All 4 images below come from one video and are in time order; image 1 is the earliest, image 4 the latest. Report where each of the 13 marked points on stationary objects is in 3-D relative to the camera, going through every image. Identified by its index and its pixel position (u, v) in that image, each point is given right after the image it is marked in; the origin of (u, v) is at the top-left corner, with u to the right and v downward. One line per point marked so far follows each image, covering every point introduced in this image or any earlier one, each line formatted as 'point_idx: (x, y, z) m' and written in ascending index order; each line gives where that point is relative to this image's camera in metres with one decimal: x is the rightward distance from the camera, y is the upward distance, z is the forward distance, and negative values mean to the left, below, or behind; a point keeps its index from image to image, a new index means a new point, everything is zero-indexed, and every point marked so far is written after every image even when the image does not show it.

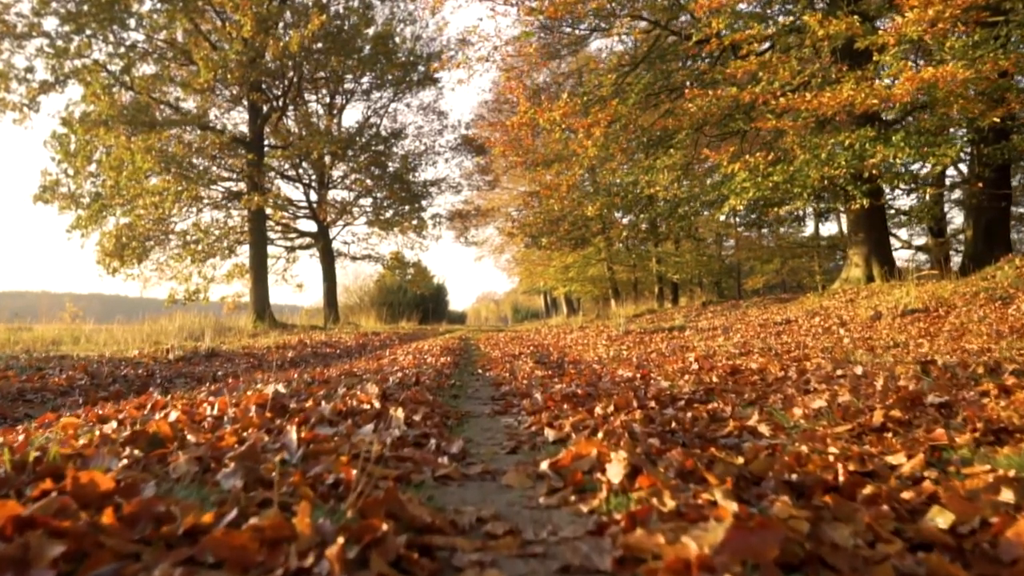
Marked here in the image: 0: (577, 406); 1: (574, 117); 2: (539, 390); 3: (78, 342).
0: (+0.4, -0.6, +4.2) m
1: (+1.0, +2.8, +13.5) m
2: (+0.2, -0.7, +5.2) m
3: (-8.0, -1.0, +14.7) m
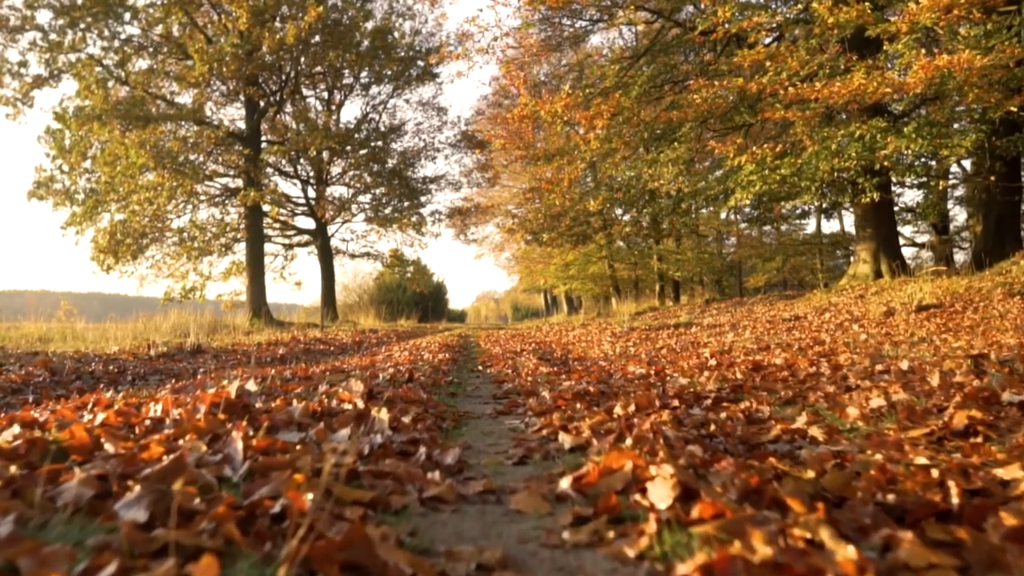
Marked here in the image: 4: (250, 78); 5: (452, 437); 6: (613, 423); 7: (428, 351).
0: (+0.4, -0.6, +3.7) m
1: (+1.0, +2.9, +12.9) m
2: (+0.2, -0.6, +4.6) m
3: (-8.0, -0.9, +14.2) m
4: (-6.2, +5.0, +18.8) m
5: (-0.2, -0.6, +3.0) m
6: (+0.4, -0.5, +3.0) m
7: (-1.1, -0.8, +10.0) m
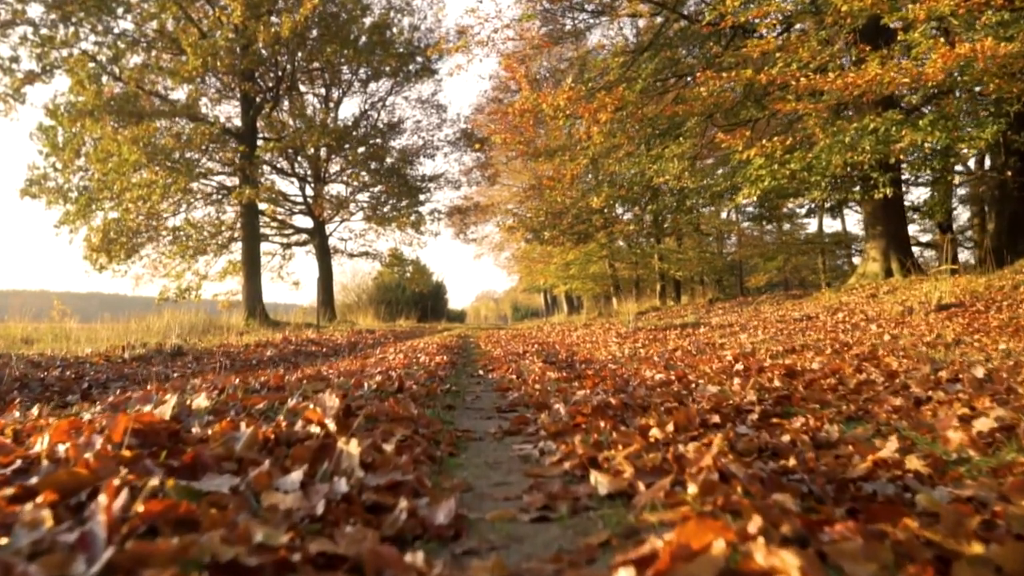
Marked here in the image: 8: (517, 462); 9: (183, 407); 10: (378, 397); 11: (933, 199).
0: (+0.4, -0.5, +3.0) m
1: (+1.1, +2.9, +12.3) m
2: (+0.3, -0.6, +4.0) m
3: (-7.9, -0.9, +13.5) m
4: (-6.2, +5.0, +18.1) m
5: (-0.2, -0.6, +2.4) m
6: (+0.4, -0.5, +2.3) m
7: (-1.0, -0.8, +9.4) m
8: (0.0, -0.6, +2.6) m
9: (-1.2, -0.4, +2.8) m
10: (-0.6, -0.5, +3.6) m
11: (+9.8, +2.1, +18.0) m
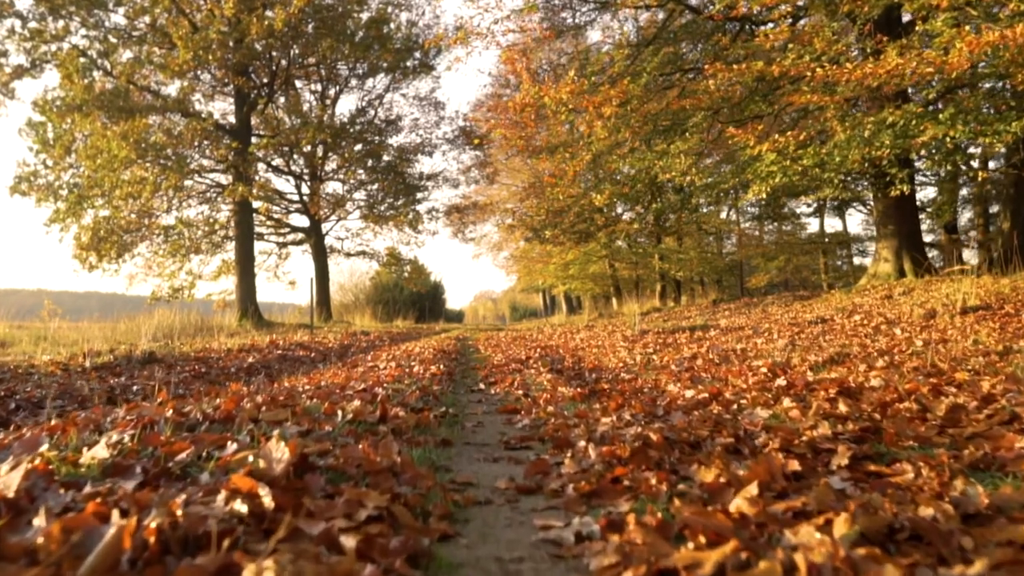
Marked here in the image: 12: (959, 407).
0: (+0.5, -0.5, +2.2) m
1: (+1.1, +2.9, +11.5) m
2: (+0.3, -0.6, +3.2) m
3: (-7.9, -0.9, +12.7) m
4: (-6.2, +5.0, +17.3) m
5: (-0.1, -0.6, +1.5) m
6: (+0.5, -0.5, +1.5) m
7: (-1.0, -0.8, +8.5) m
8: (+0.1, -0.6, +1.8) m
9: (-1.1, -0.4, +2.0) m
10: (-0.6, -0.5, +2.8) m
11: (+9.8, +2.0, +17.2) m
12: (+2.0, -0.5, +3.6) m
